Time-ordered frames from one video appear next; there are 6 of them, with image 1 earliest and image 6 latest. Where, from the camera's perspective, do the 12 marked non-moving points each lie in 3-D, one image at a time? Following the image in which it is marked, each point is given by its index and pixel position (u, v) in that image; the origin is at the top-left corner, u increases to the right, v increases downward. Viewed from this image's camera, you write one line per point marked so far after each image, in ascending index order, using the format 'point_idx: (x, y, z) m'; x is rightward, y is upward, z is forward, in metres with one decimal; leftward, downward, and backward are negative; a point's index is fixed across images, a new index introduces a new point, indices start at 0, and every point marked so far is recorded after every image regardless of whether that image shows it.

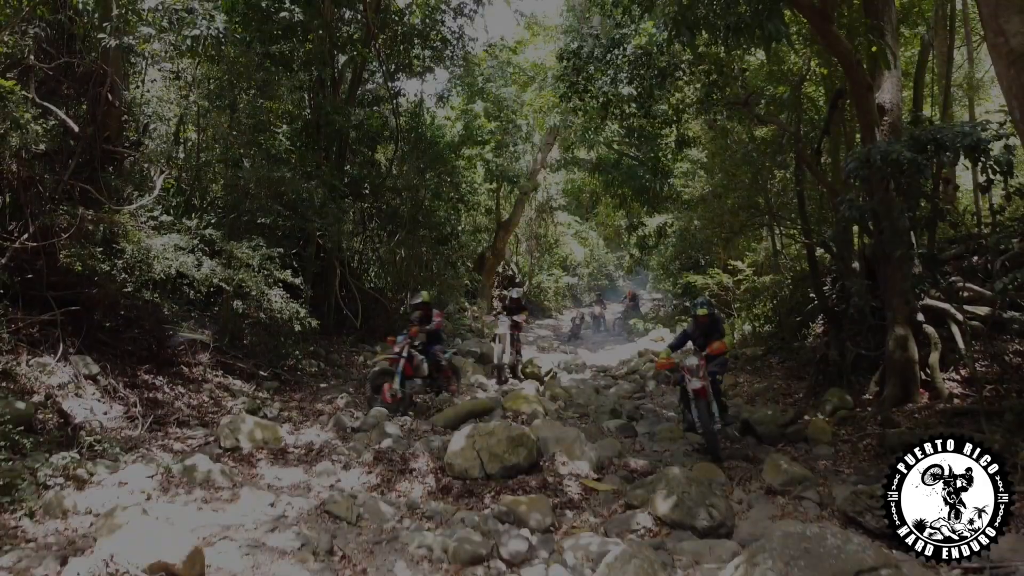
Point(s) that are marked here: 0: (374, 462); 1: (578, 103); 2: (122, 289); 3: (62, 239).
0: (-1.1, -1.4, +4.7) m
1: (+1.2, +3.4, +10.6) m
2: (-3.5, 0.0, +5.3) m
3: (-3.8, +0.4, +4.9) m
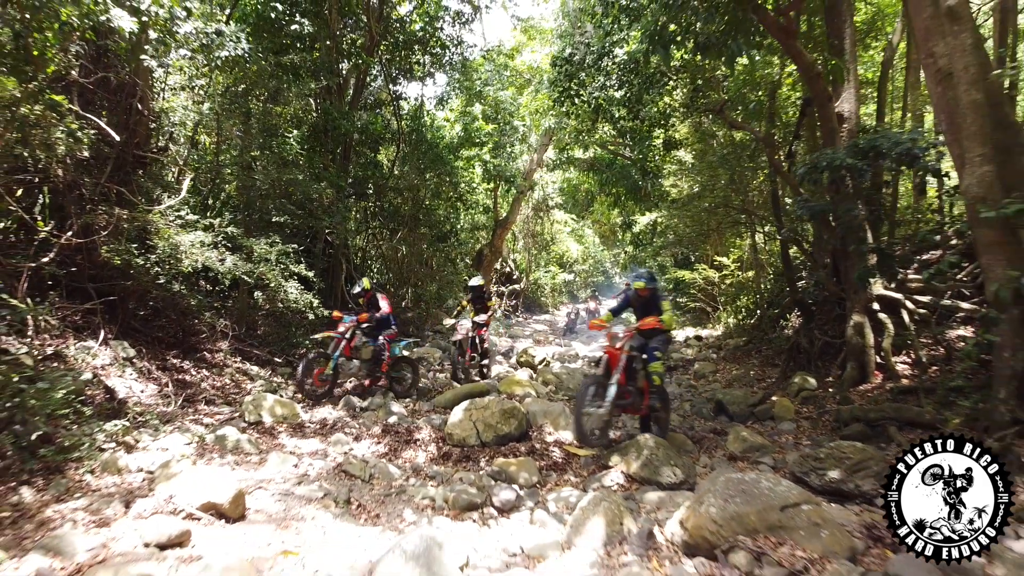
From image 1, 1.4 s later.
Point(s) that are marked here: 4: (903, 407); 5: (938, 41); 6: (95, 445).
0: (-1.2, -1.3, +5.3) m
1: (+1.1, +3.5, +11.2) m
2: (-3.6, +0.1, +5.9) m
3: (-3.8, +0.5, +5.4) m
4: (+3.4, -1.0, +5.1) m
5: (+3.1, +1.8, +4.2) m
6: (-3.0, -1.1, +4.2) m
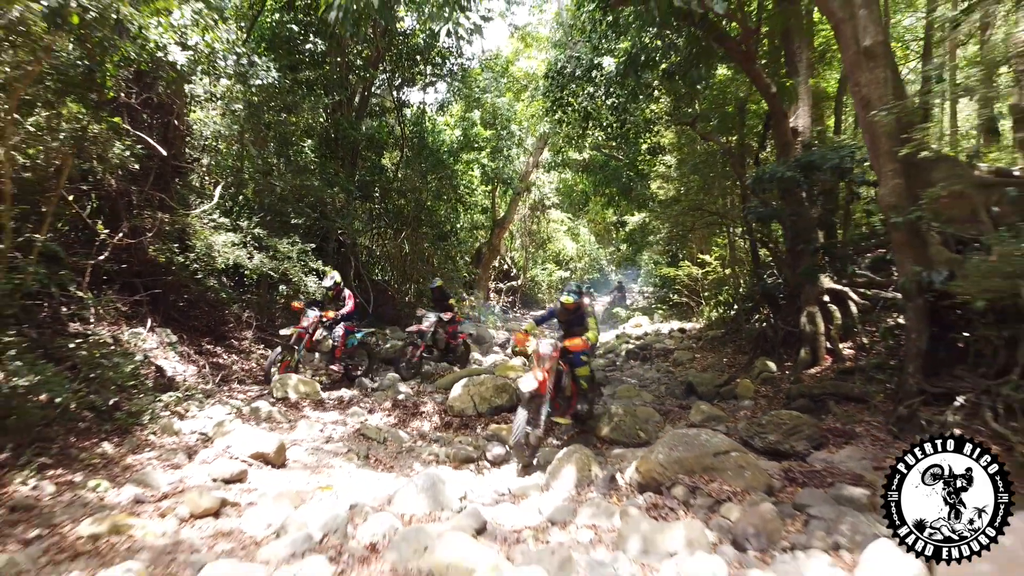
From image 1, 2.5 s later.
0: (-1.3, -1.3, +6.1) m
1: (+1.0, +3.6, +12.0) m
2: (-3.7, +0.1, +6.7) m
3: (-3.9, +0.5, +6.3) m
4: (+3.3, -1.0, +5.9) m
5: (+3.0, +1.8, +5.0) m
6: (-3.1, -1.1, +5.0) m
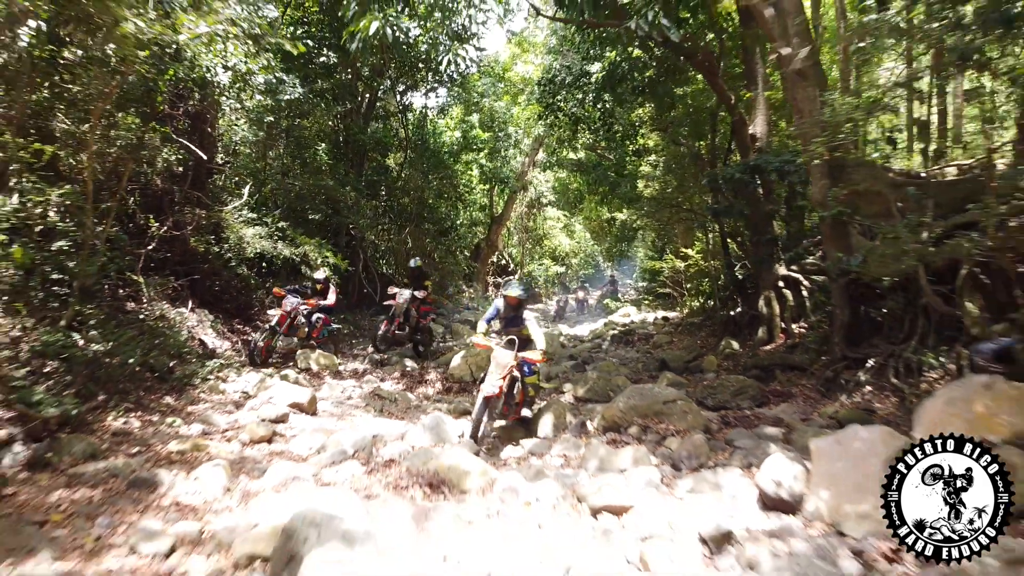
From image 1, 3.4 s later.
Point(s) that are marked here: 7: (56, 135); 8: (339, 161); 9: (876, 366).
0: (-1.4, -1.1, +7.1) m
1: (+0.9, +3.8, +12.9) m
2: (-3.8, +0.3, +7.7) m
3: (-4.0, +0.7, +7.2) m
4: (+3.2, -0.8, +6.9) m
5: (+2.9, +2.0, +5.9) m
6: (-3.2, -0.9, +6.0) m
7: (-4.0, +1.4, +5.2) m
8: (-3.3, +2.4, +11.1) m
9: (+3.4, -0.7, +5.5) m
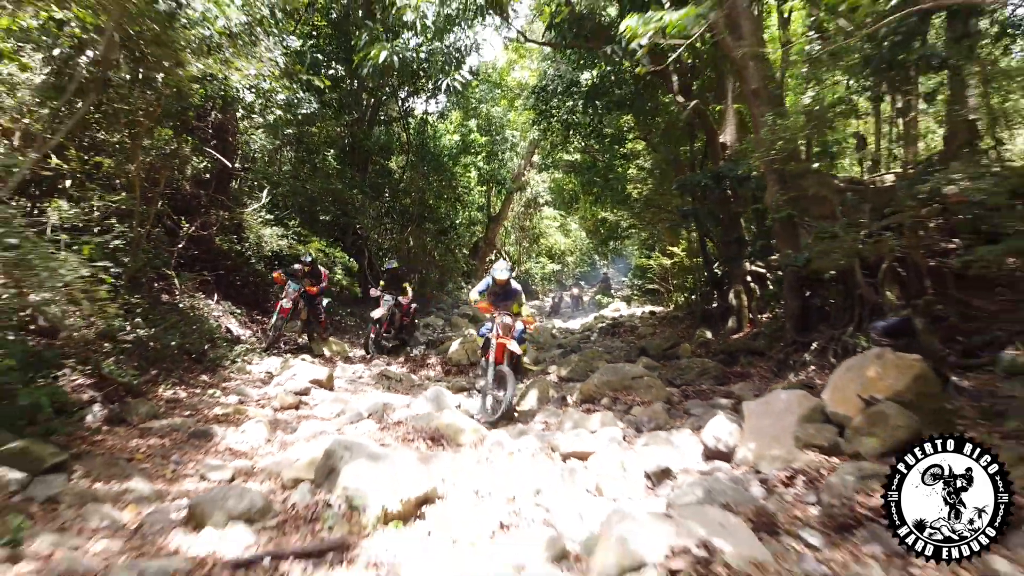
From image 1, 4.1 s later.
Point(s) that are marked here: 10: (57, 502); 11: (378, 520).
0: (-1.5, -1.0, +7.9) m
1: (+0.8, +3.9, +13.7) m
2: (-3.9, +0.4, +8.5) m
3: (-4.1, +0.8, +8.0) m
4: (+3.1, -0.7, +7.7) m
5: (+2.8, +2.1, +6.7) m
6: (-3.3, -0.8, +6.8) m
7: (-4.1, +1.4, +6.0) m
8: (-3.4, +2.5, +11.9) m
9: (+3.3, -0.7, +6.3) m
10: (-2.2, -1.0, +2.8) m
11: (-0.6, -1.1, +2.8) m
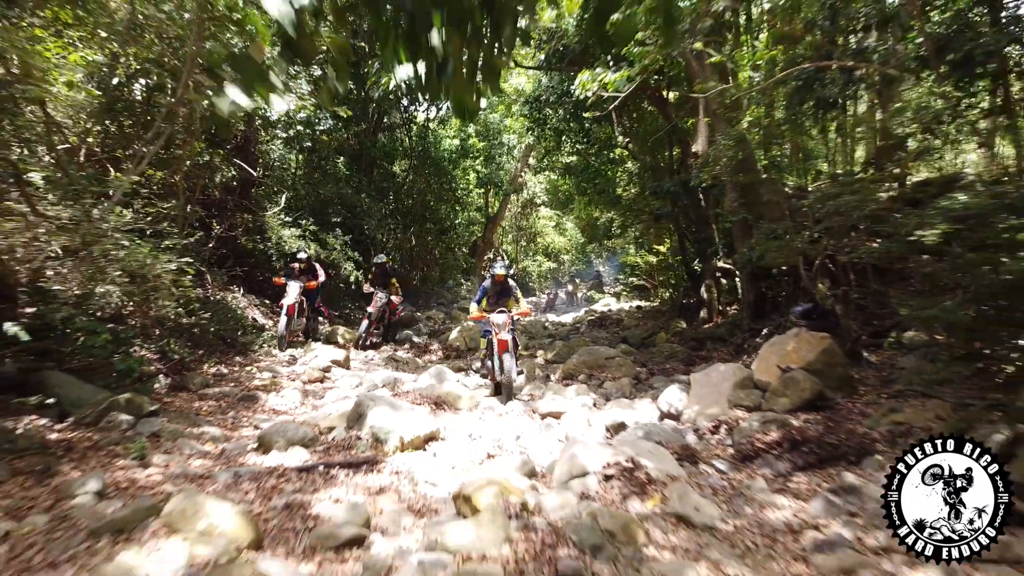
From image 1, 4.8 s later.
0: (-1.6, -0.9, +8.9) m
1: (+0.7, +4.0, +14.7) m
2: (-4.0, +0.5, +9.5) m
3: (-4.2, +0.9, +9.0) m
4: (+3.0, -0.6, +8.7) m
5: (+2.7, +2.2, +7.7) m
6: (-3.4, -0.7, +7.8) m
7: (-4.3, +1.5, +6.9) m
8: (-3.5, +2.6, +12.8) m
9: (+3.2, -0.6, +7.3) m
10: (-2.3, -1.0, +3.8) m
11: (-0.7, -1.0, +3.7) m
